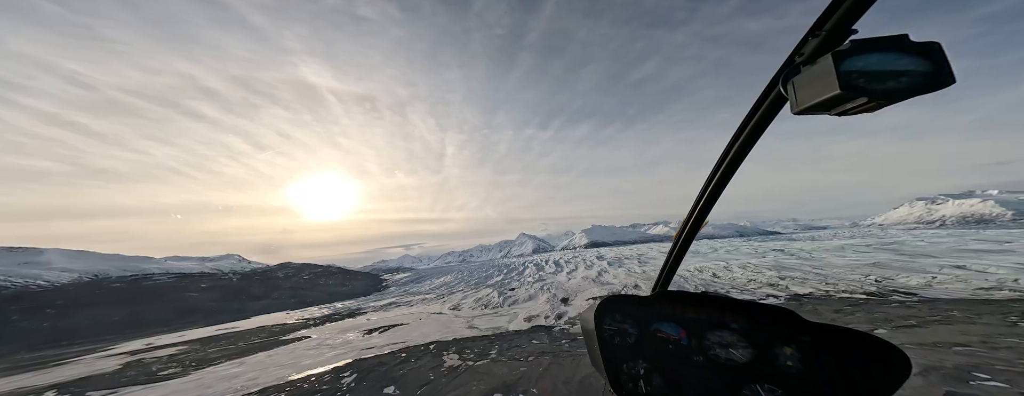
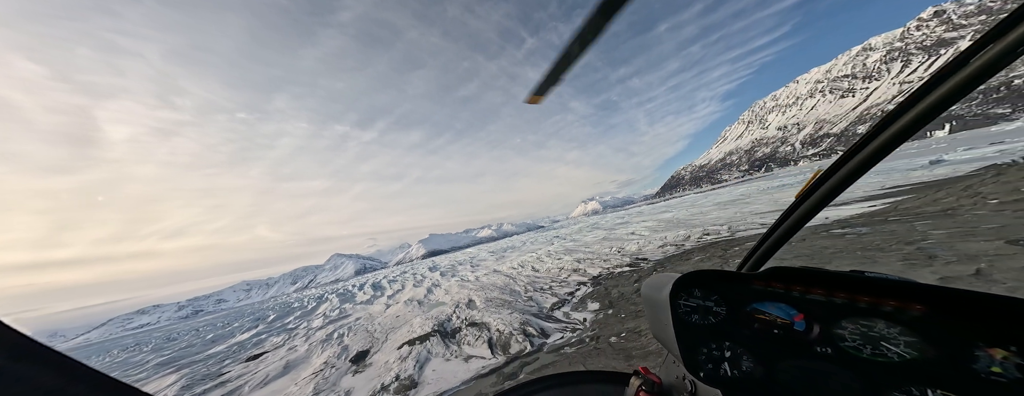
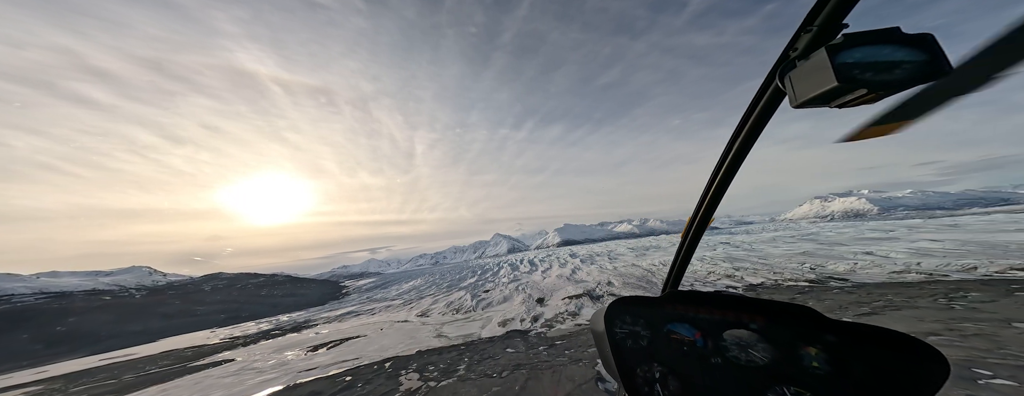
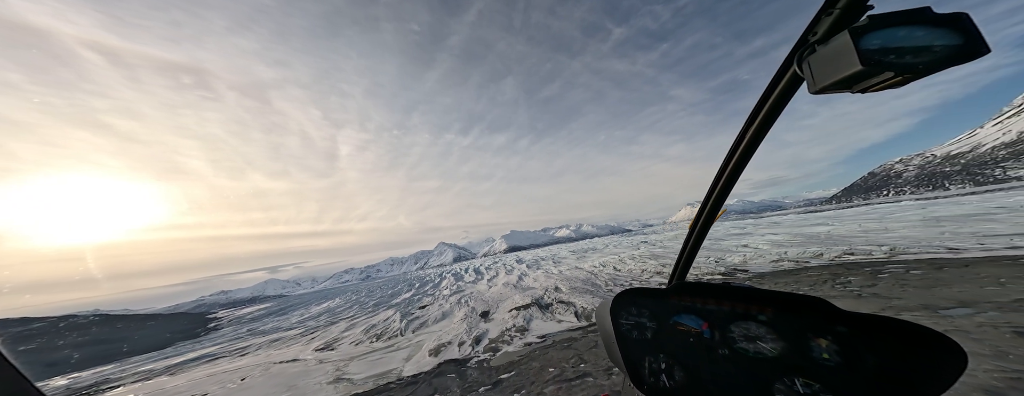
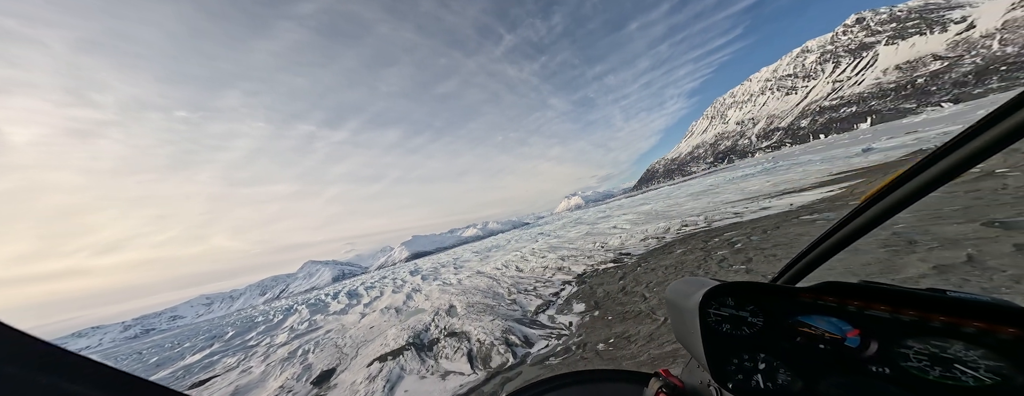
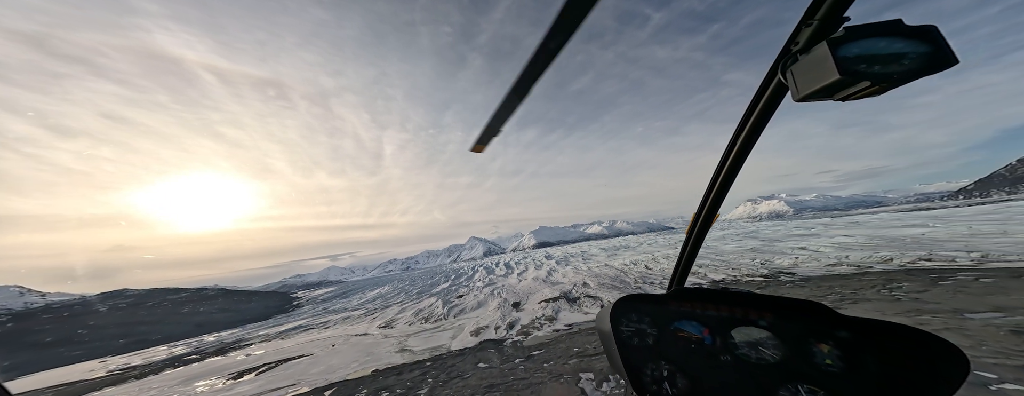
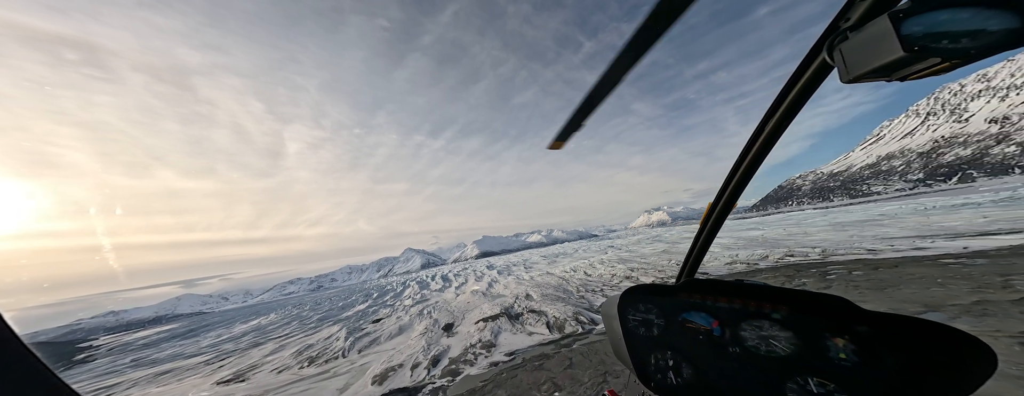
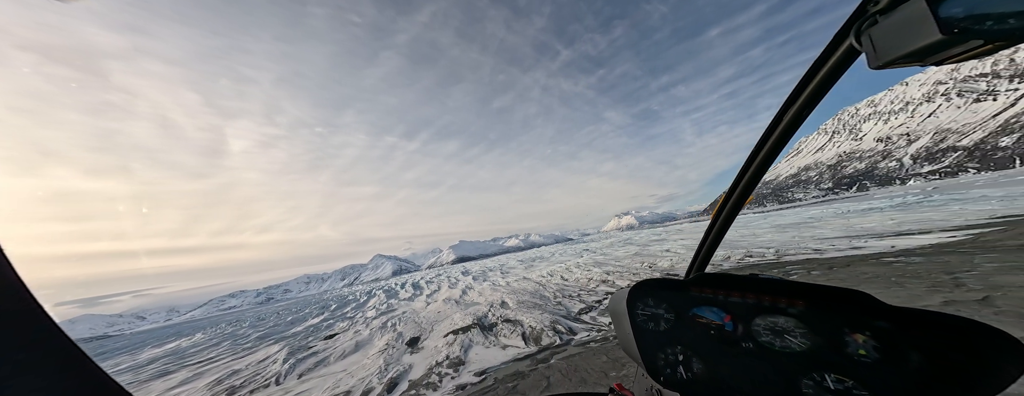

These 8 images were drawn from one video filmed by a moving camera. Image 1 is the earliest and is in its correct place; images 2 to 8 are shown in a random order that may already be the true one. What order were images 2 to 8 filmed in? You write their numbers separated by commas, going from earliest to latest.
3, 6, 4, 7, 8, 2, 5
